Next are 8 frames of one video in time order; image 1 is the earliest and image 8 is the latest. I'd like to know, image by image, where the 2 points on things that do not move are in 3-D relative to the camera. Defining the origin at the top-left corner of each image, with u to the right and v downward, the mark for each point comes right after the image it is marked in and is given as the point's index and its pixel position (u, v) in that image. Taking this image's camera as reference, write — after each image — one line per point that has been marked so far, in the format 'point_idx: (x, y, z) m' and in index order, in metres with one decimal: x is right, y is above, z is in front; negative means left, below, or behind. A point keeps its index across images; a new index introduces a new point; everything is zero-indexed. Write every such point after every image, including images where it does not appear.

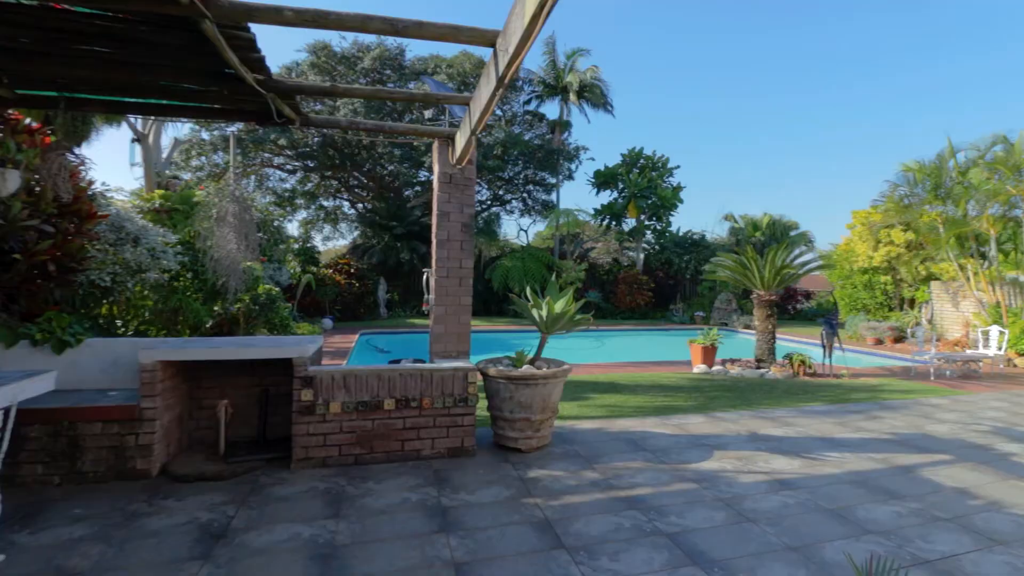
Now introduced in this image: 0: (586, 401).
0: (+1.0, -1.5, +6.6) m
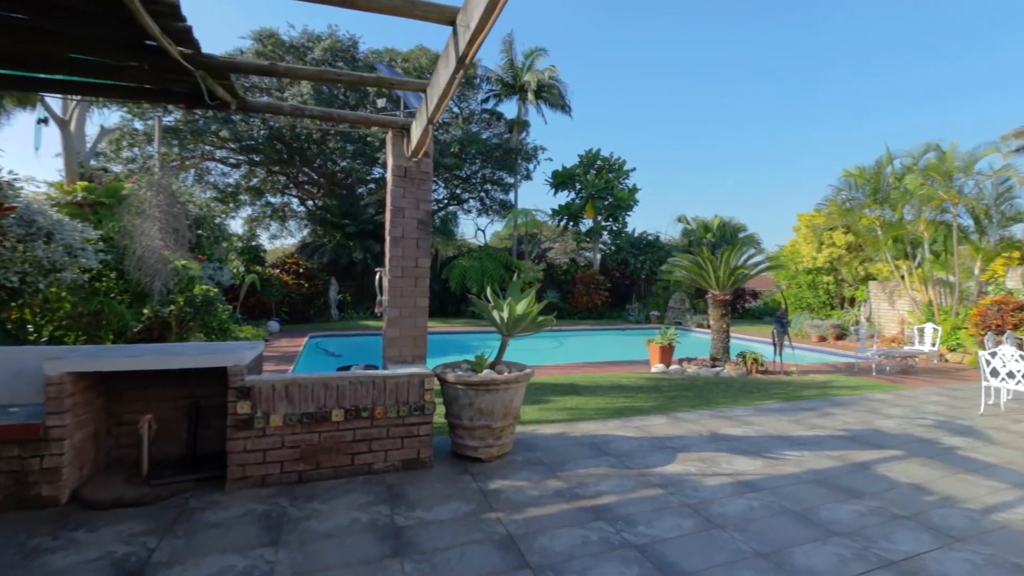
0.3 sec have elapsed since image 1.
0: (+0.4, -1.5, +6.4) m
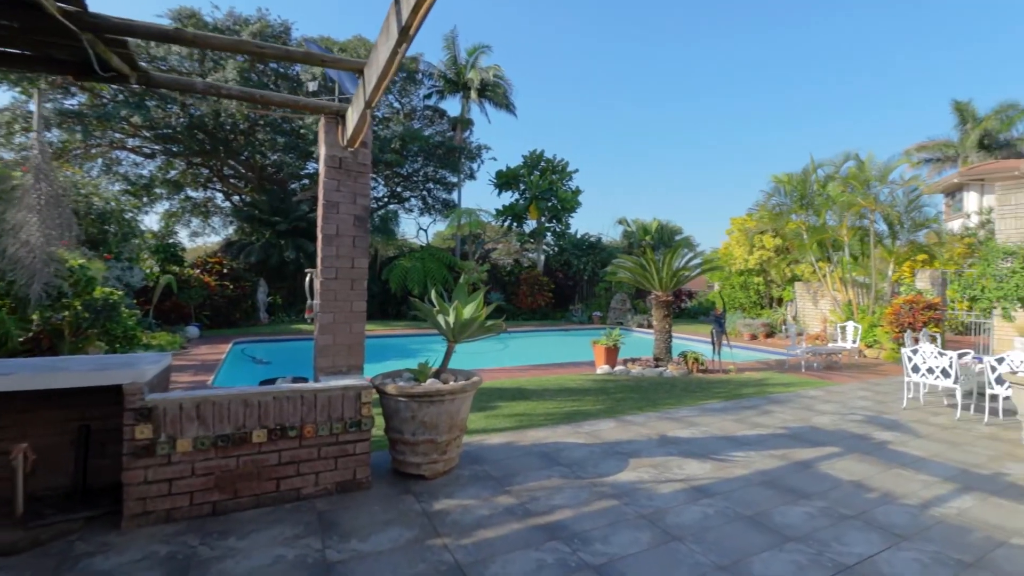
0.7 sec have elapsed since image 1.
0: (-0.2, -1.6, +6.2) m
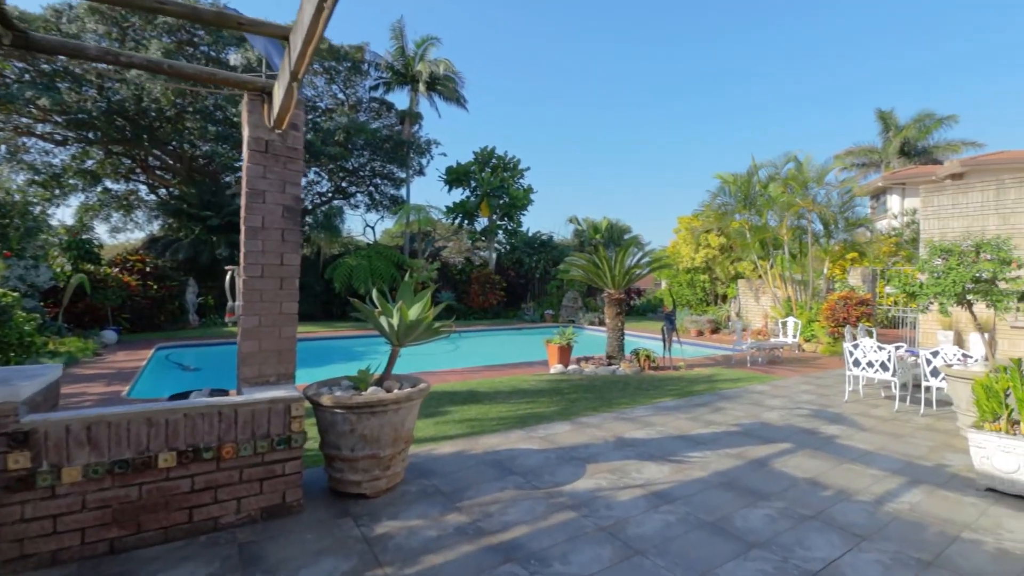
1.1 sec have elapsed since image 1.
0: (-0.8, -1.5, +5.8) m
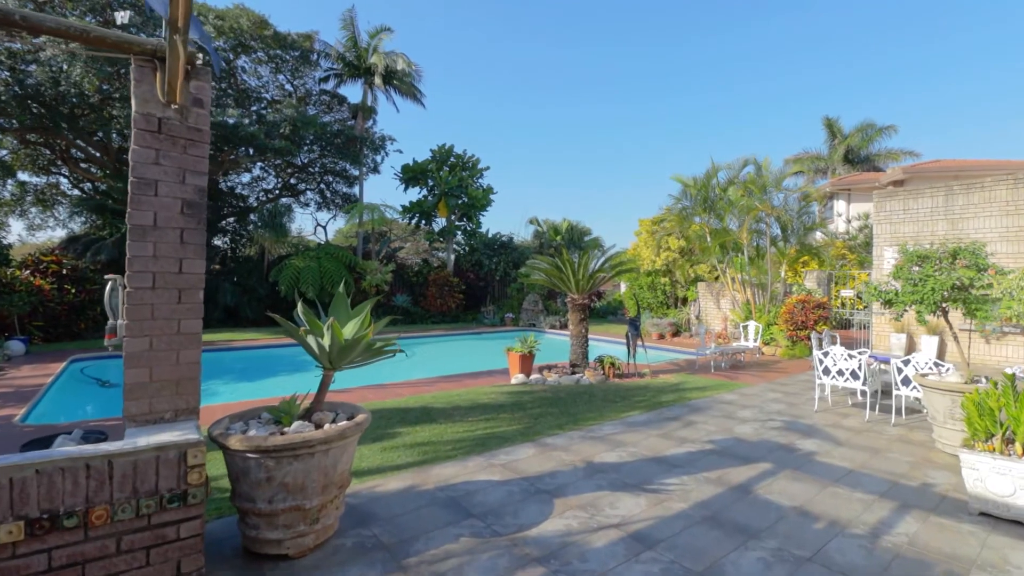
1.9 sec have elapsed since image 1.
0: (-1.3, -1.6, +5.2) m
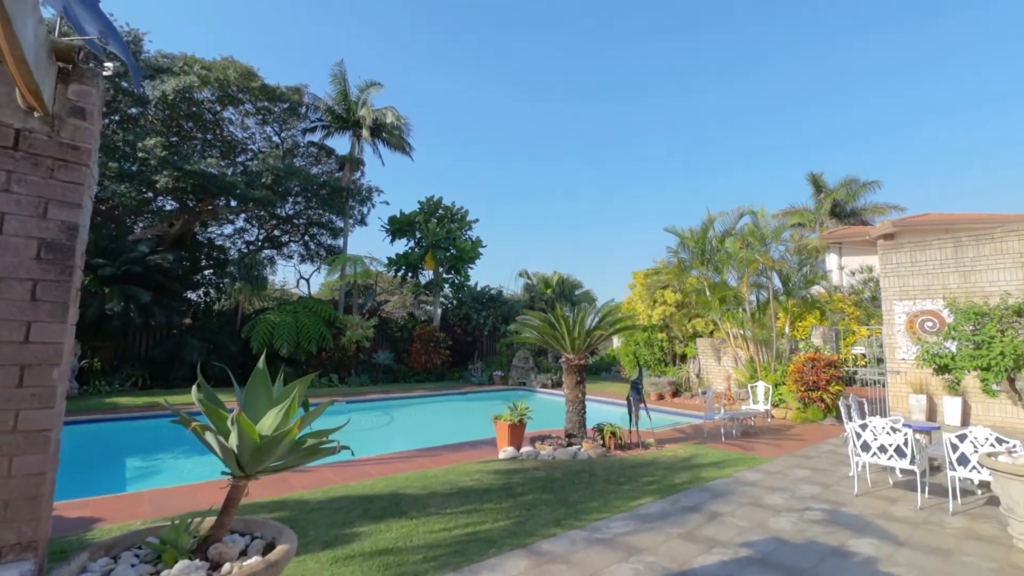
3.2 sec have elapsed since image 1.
0: (-1.4, -2.2, +4.1) m
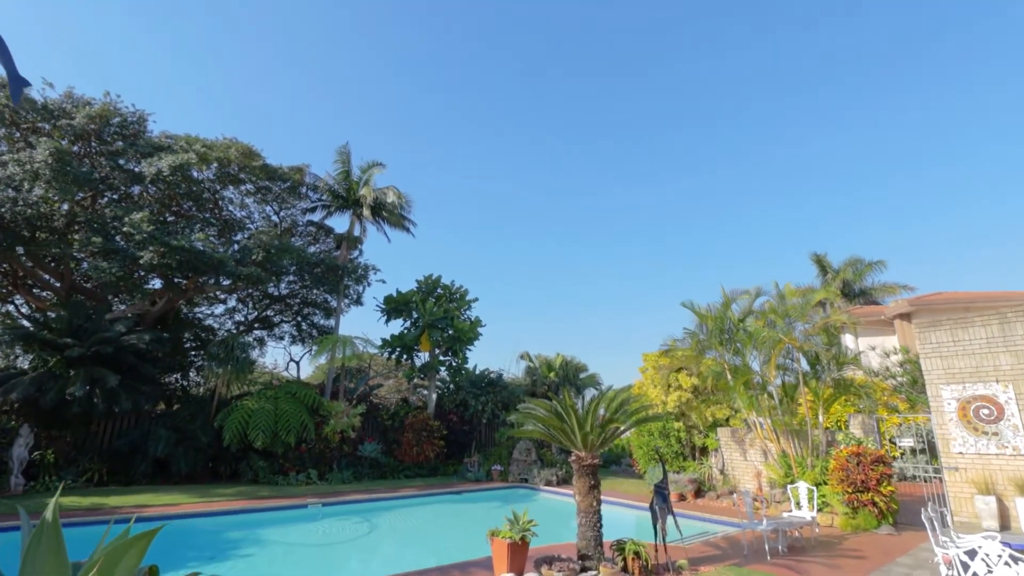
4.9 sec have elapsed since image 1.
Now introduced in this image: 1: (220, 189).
0: (-1.4, -2.7, +2.7) m
1: (-10.1, +3.4, +16.8) m
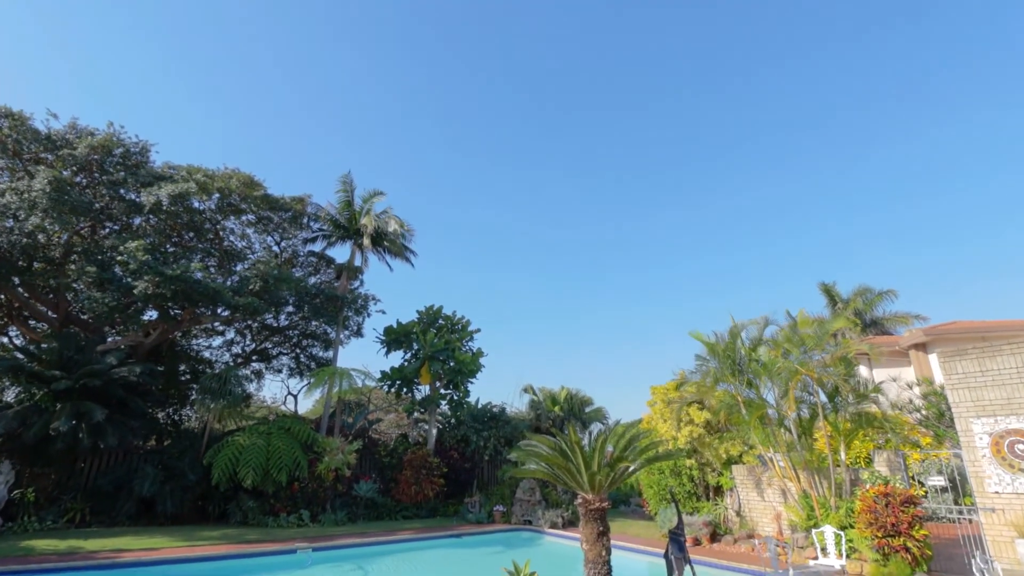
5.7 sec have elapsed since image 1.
0: (-1.4, -2.7, +2.2) m
1: (-10.0, +2.4, +16.7) m
